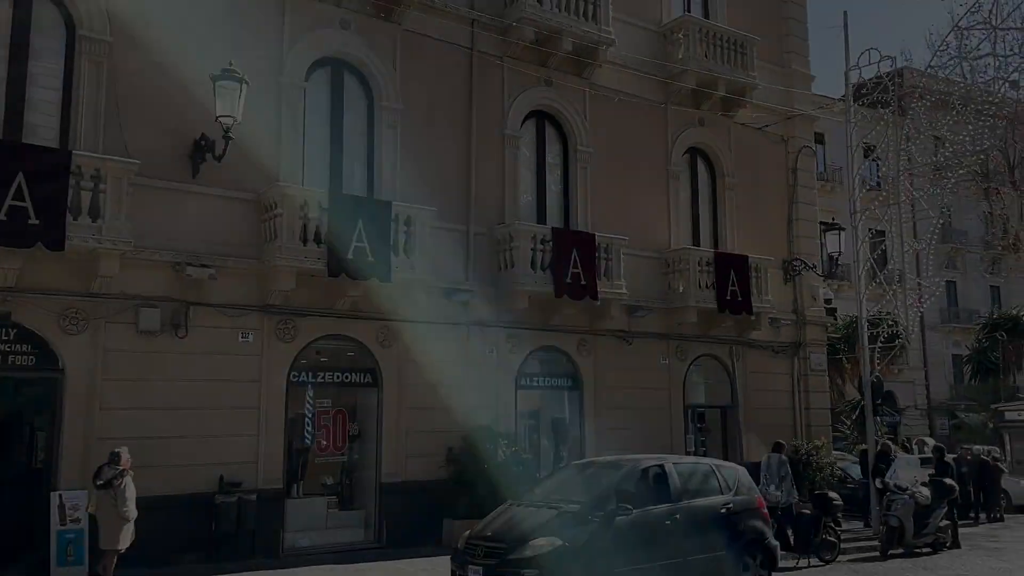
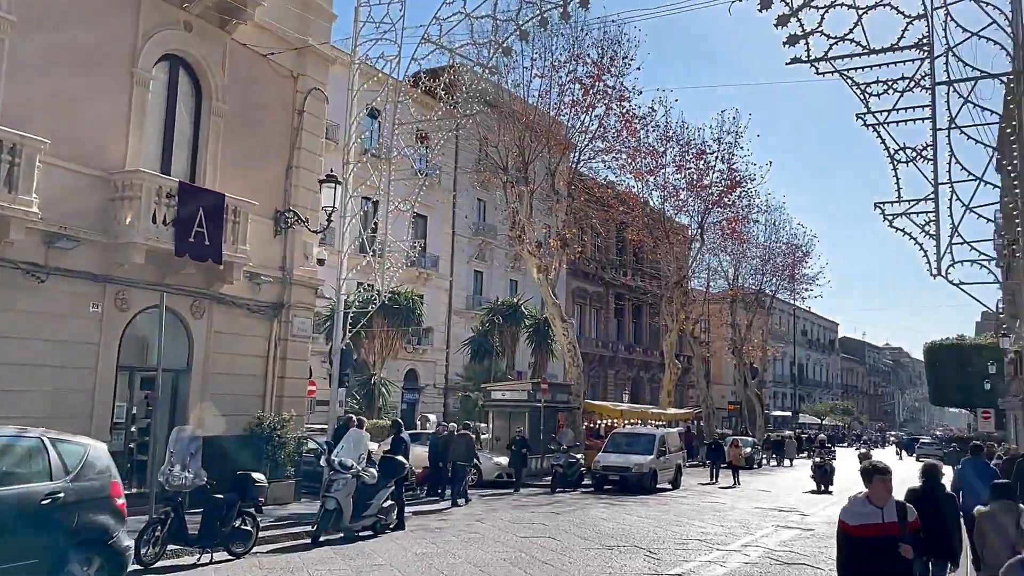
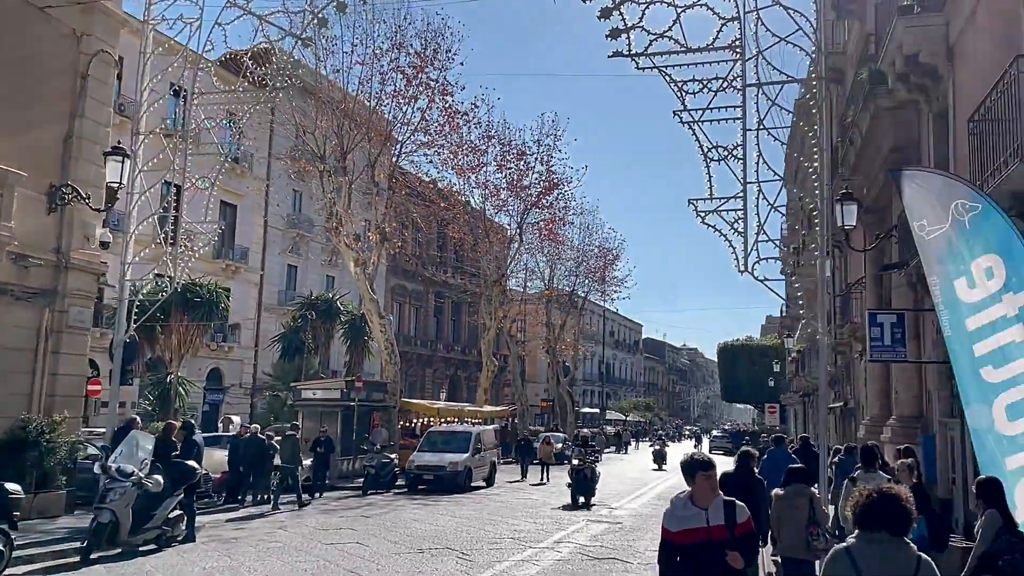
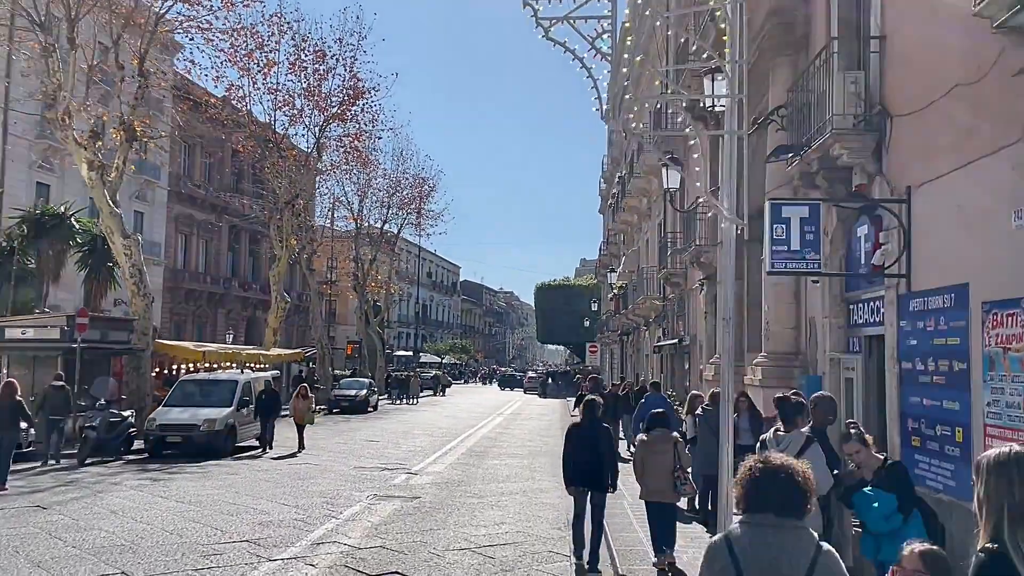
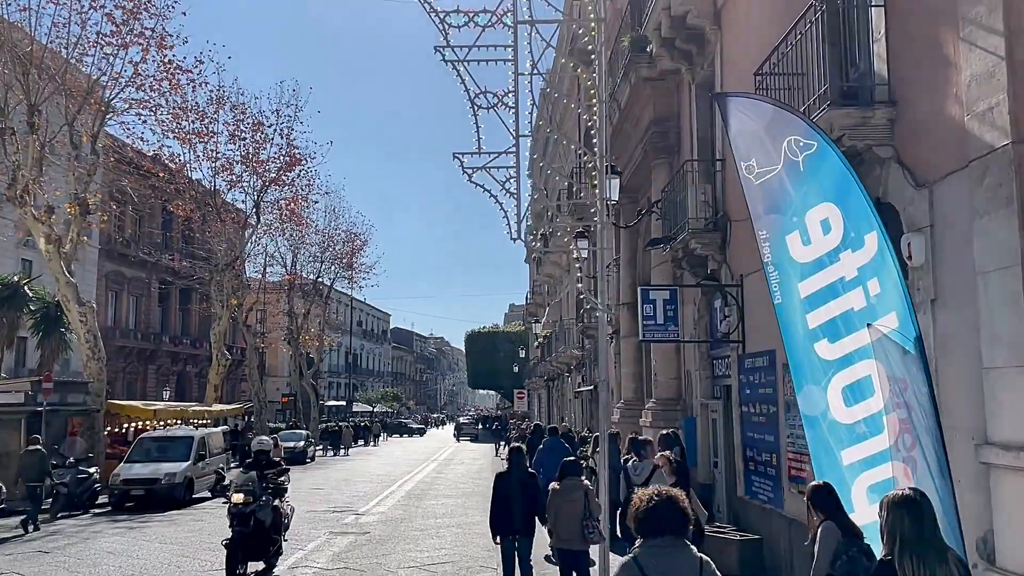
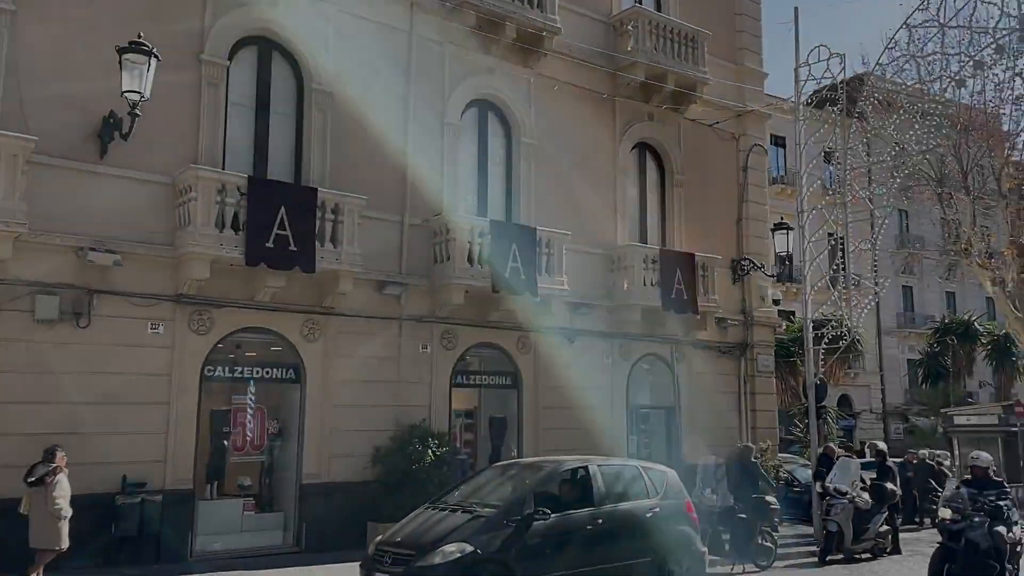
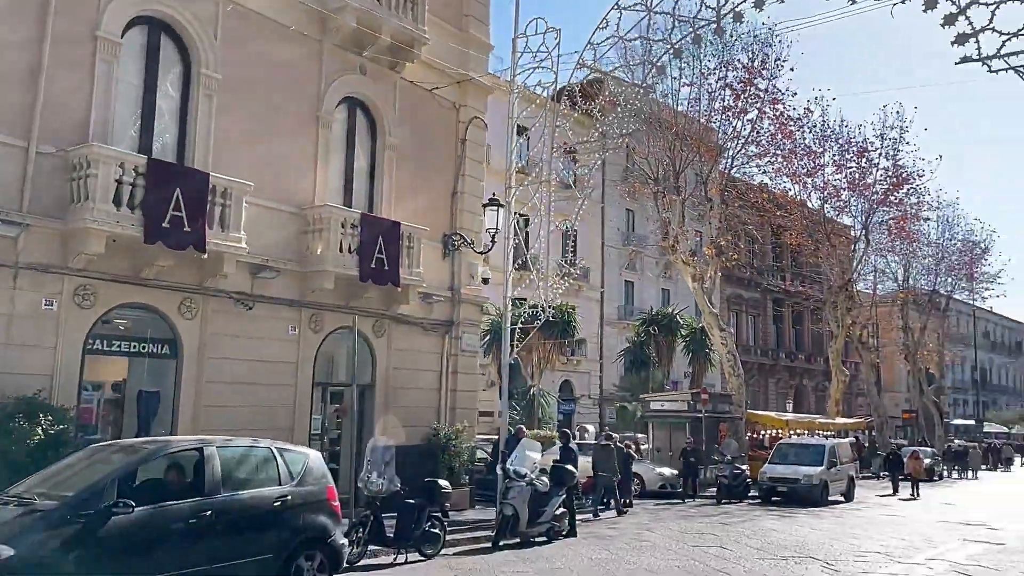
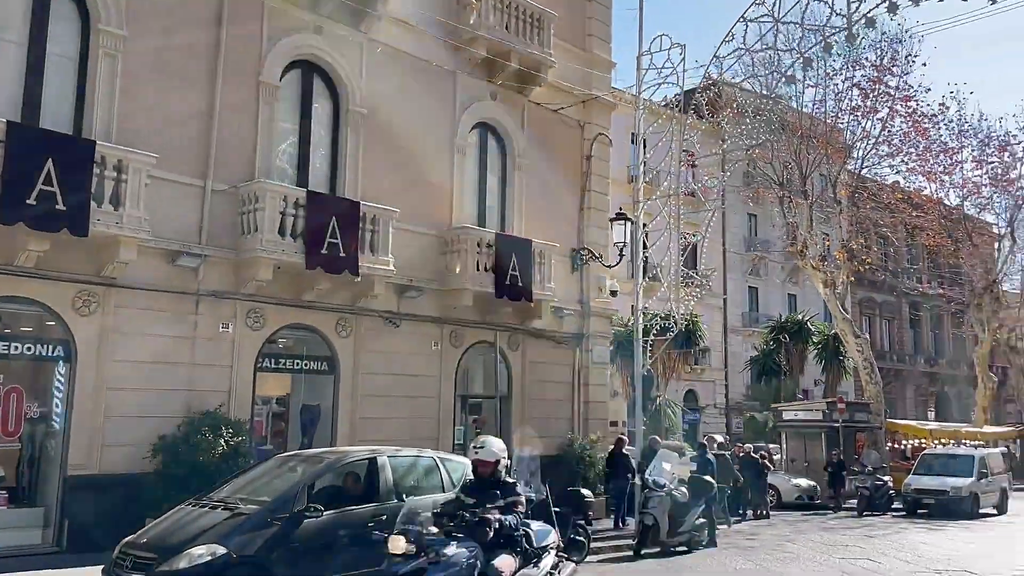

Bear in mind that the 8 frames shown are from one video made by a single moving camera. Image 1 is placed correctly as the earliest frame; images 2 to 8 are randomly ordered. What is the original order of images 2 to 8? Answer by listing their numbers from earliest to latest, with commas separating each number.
6, 8, 7, 2, 3, 5, 4
